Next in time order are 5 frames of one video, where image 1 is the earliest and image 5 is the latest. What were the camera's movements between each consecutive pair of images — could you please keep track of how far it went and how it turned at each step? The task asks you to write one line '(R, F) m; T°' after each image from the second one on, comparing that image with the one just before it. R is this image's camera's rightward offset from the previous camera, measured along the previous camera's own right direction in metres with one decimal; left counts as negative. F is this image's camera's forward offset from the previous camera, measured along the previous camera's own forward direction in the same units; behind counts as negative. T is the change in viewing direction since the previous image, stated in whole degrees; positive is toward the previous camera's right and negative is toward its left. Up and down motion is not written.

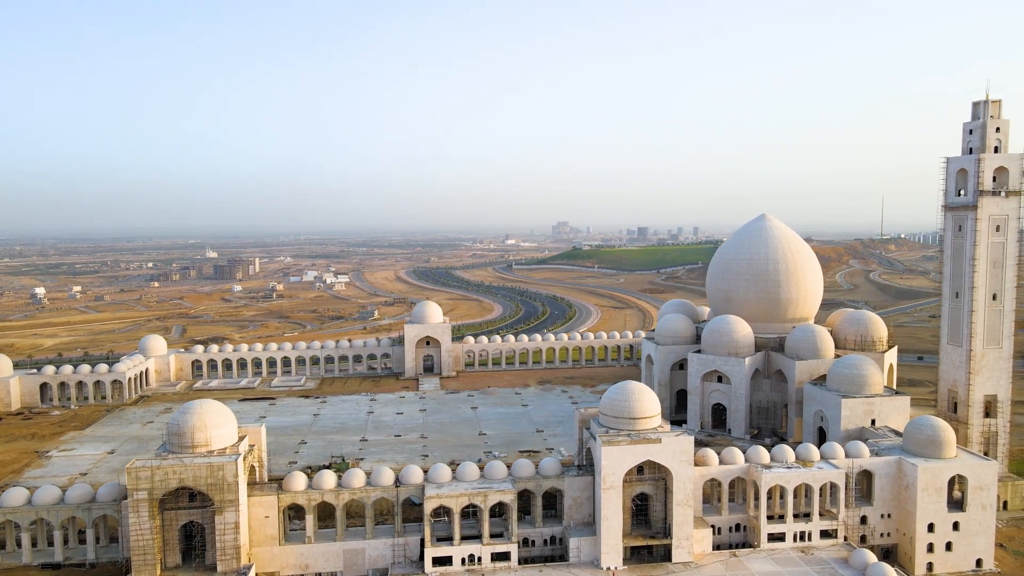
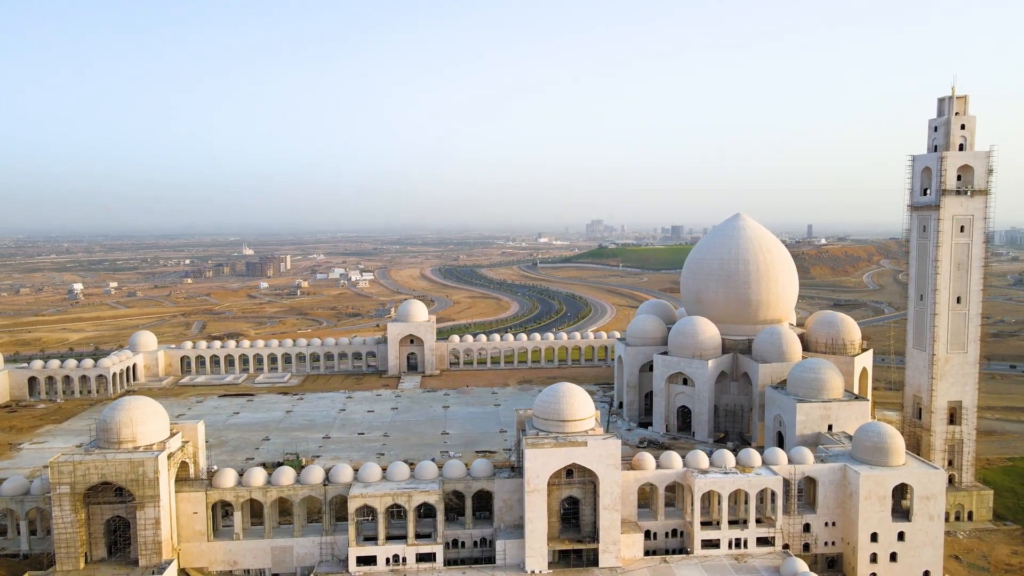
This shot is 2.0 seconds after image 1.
(+3.1, +0.2) m; -3°
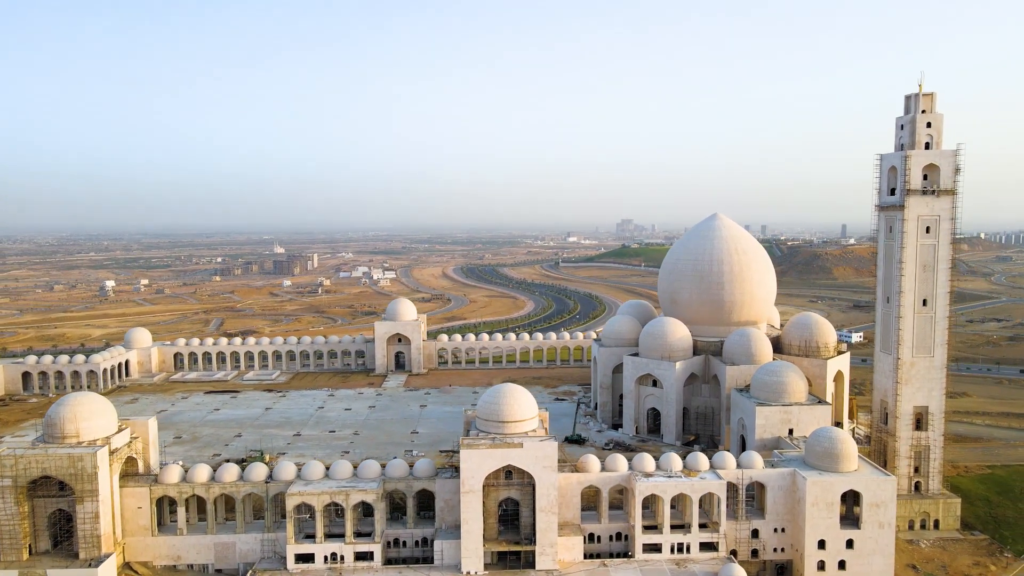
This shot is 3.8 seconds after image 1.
(+2.7, +0.1) m; -2°
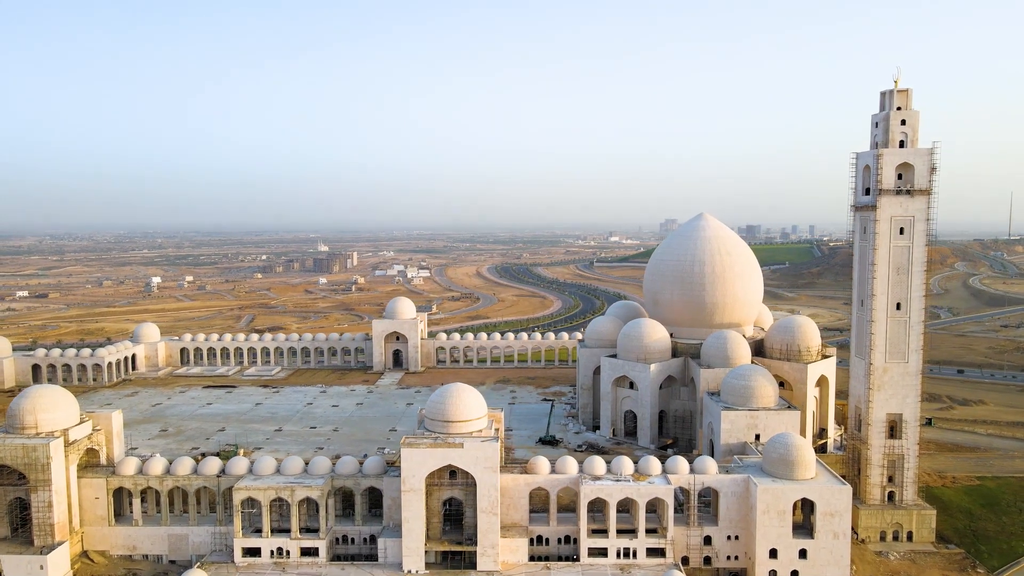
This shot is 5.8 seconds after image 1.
(+2.8, +0.2) m; -3°
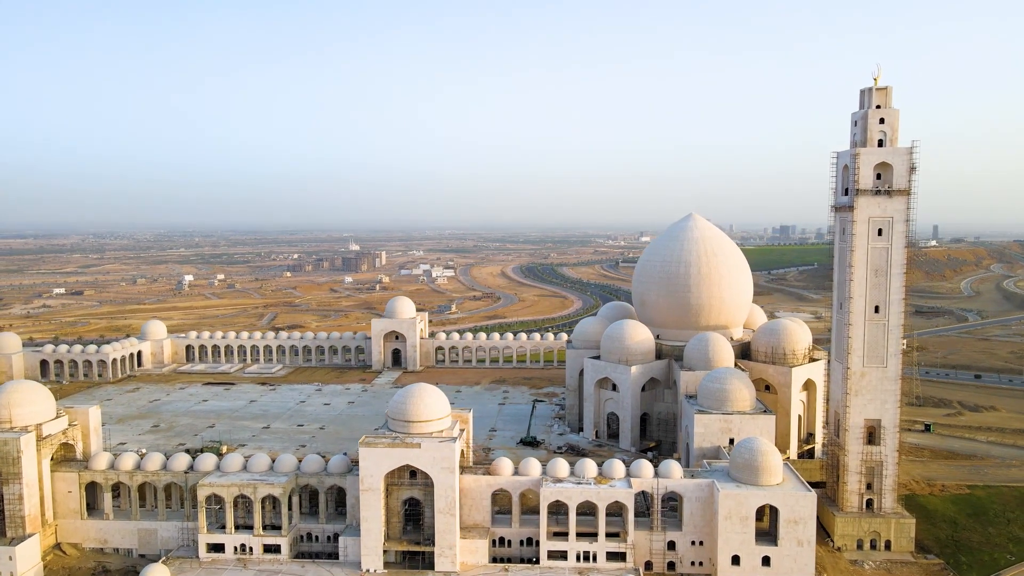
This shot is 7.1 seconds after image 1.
(+2.1, +0.1) m; -2°
